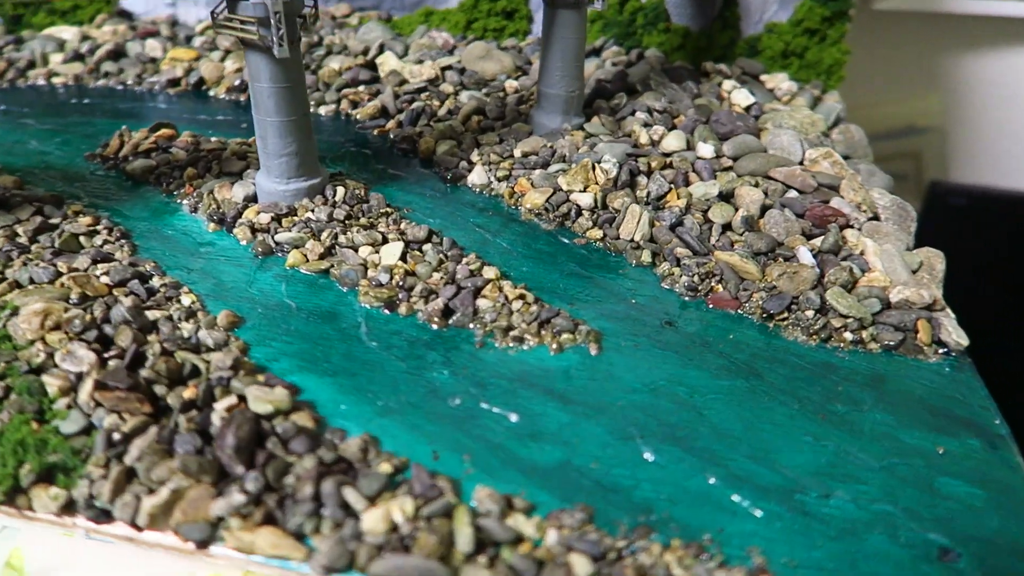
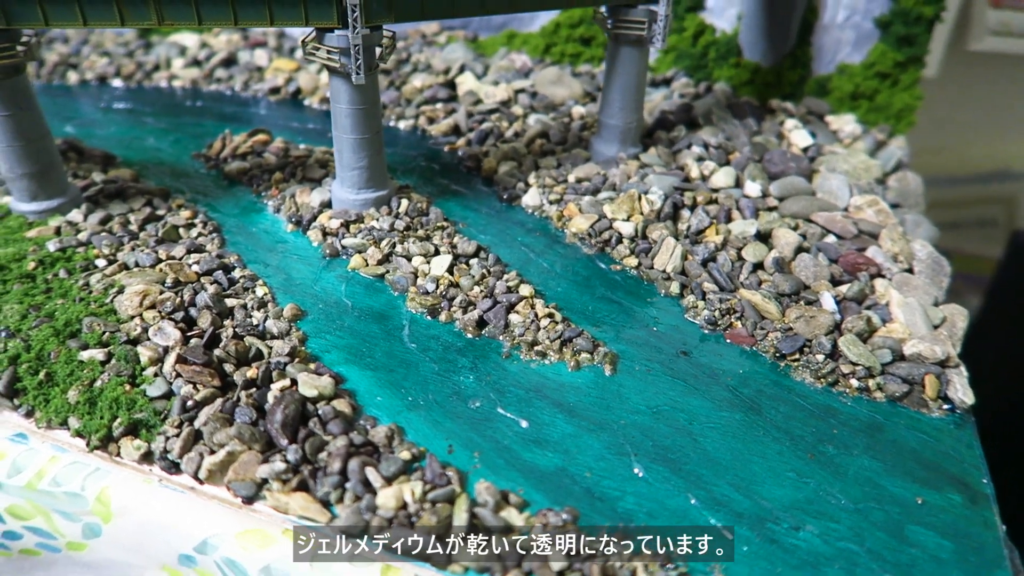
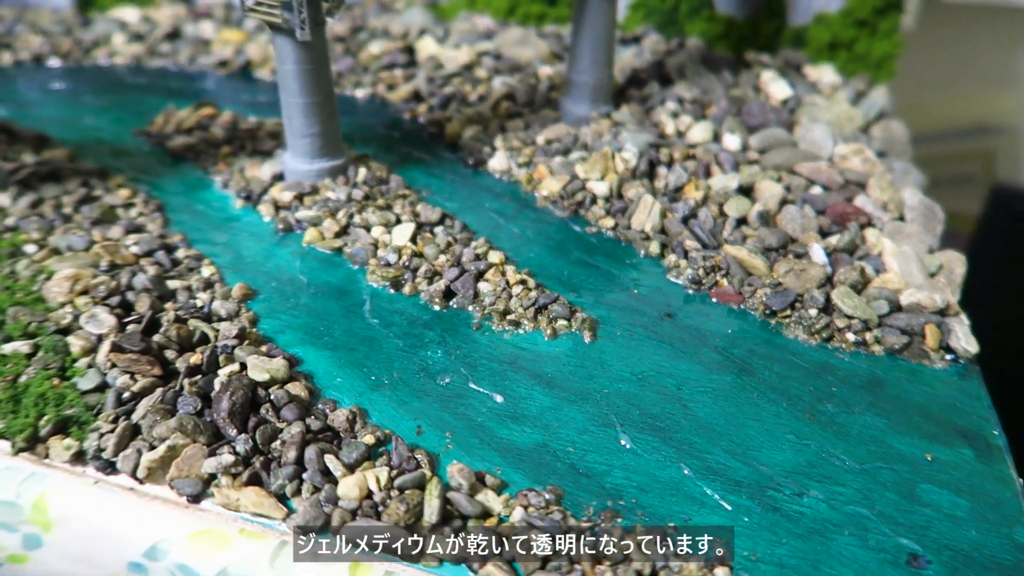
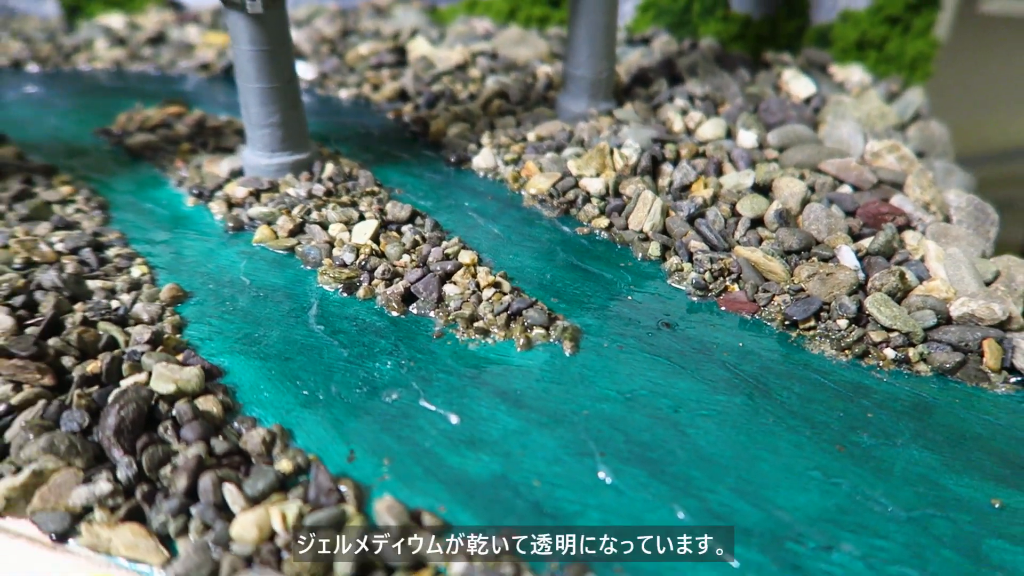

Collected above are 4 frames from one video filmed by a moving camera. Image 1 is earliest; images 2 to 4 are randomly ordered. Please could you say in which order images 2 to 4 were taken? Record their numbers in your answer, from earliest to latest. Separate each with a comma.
4, 3, 2
